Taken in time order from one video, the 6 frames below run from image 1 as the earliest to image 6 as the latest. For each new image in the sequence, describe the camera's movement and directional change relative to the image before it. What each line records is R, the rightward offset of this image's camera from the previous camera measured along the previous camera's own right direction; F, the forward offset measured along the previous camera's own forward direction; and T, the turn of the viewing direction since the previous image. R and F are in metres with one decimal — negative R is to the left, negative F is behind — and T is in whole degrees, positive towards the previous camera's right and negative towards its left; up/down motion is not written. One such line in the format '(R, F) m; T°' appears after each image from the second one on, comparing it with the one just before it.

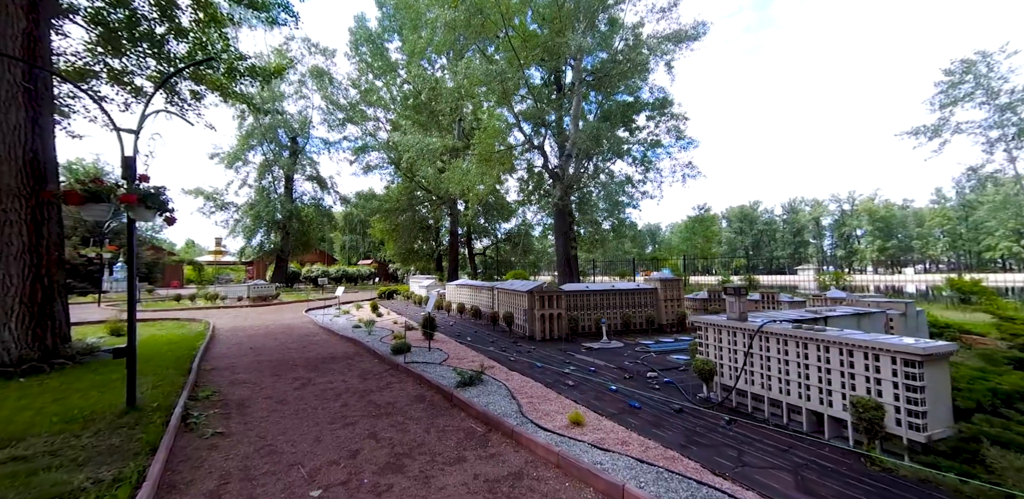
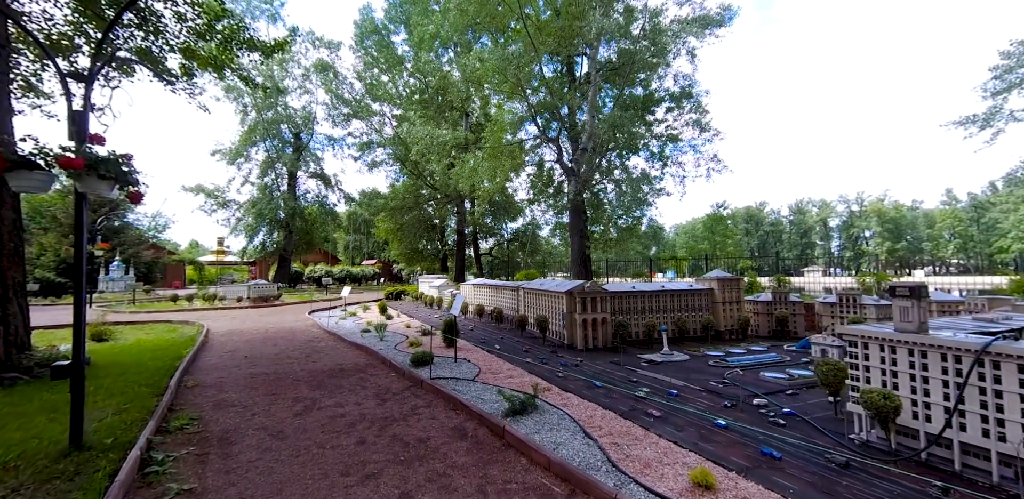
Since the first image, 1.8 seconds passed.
(-0.6, +1.2) m; 0°
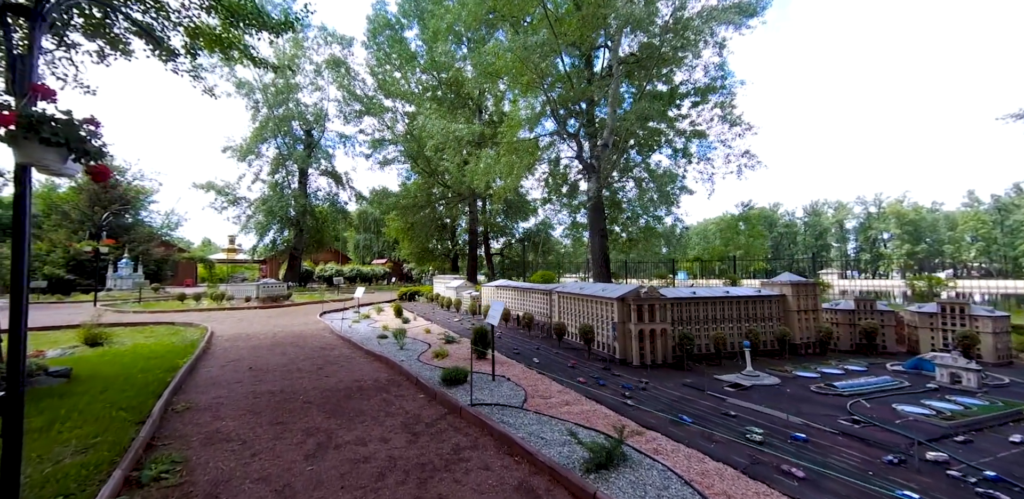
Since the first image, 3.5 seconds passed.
(-0.6, +1.0) m; -1°
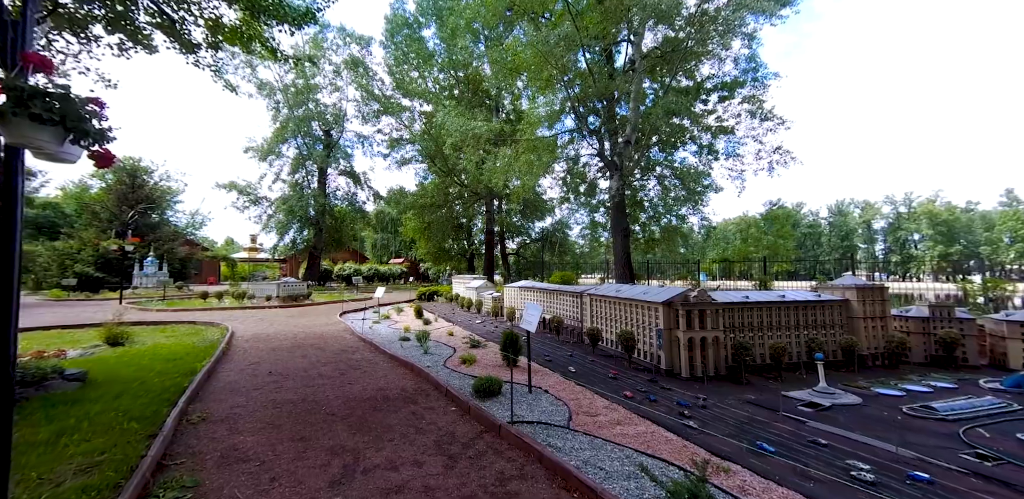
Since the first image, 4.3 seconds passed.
(-0.3, +0.5) m; -2°
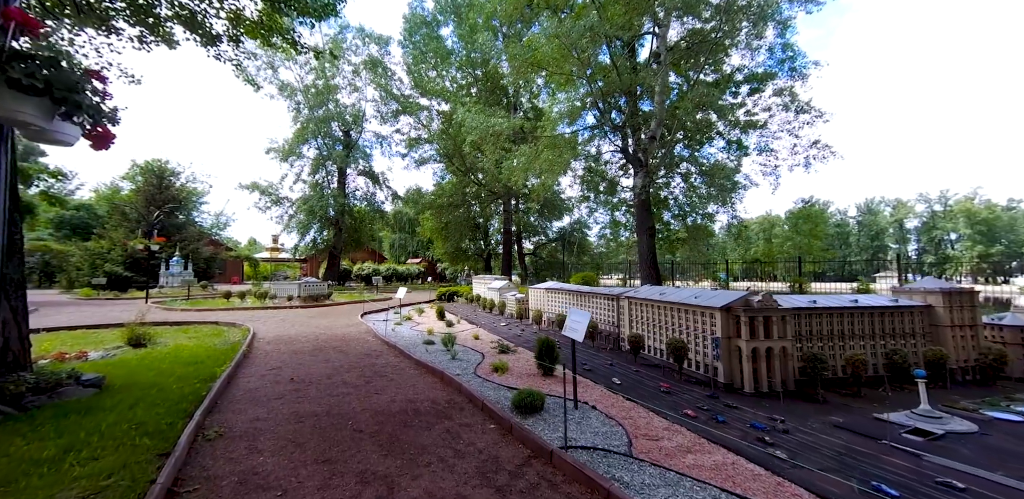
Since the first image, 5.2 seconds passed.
(-0.3, +0.5) m; -2°
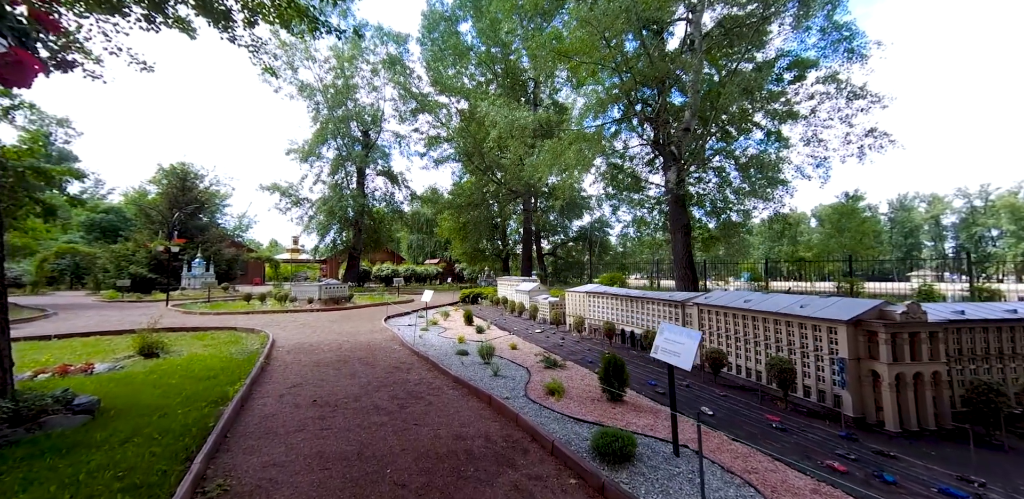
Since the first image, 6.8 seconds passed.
(-0.6, +1.0) m; -2°
